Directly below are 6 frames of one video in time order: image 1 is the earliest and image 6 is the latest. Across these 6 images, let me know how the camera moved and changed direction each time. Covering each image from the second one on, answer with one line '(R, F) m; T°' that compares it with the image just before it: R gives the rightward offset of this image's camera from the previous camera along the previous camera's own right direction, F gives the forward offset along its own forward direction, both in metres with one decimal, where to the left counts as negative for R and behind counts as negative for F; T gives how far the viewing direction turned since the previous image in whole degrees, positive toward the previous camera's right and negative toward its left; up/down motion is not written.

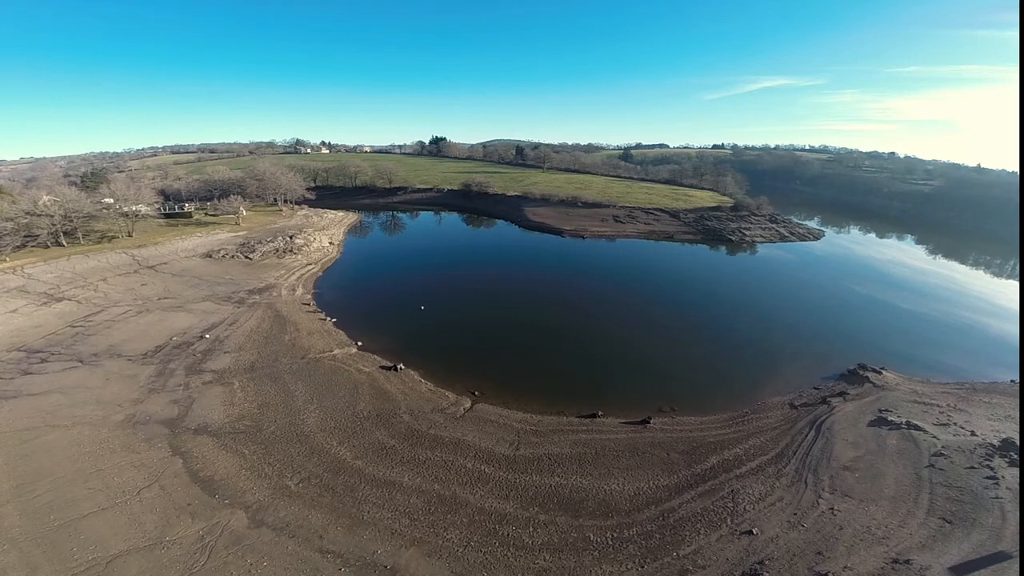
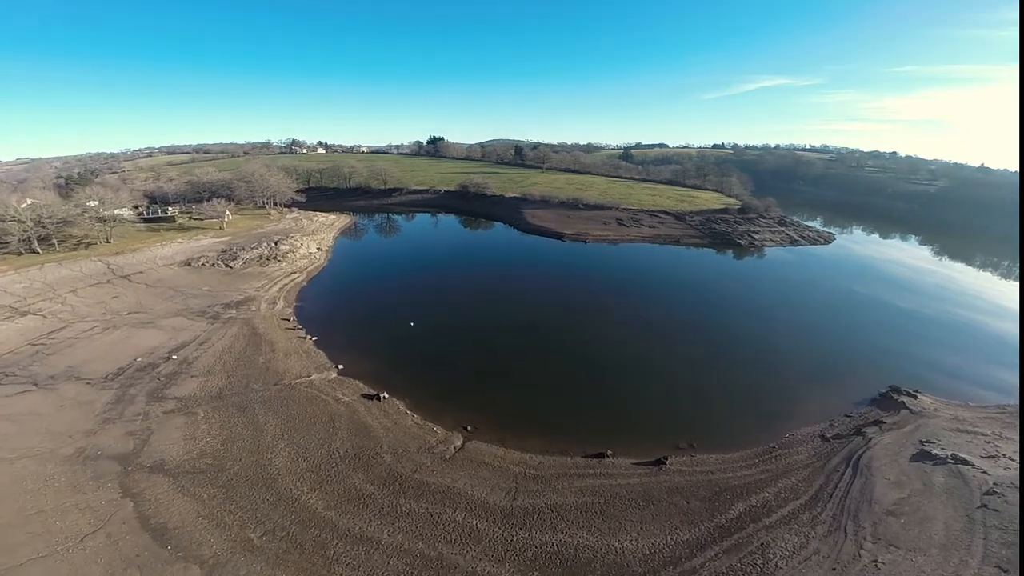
(+0.1, +2.6) m; 0°
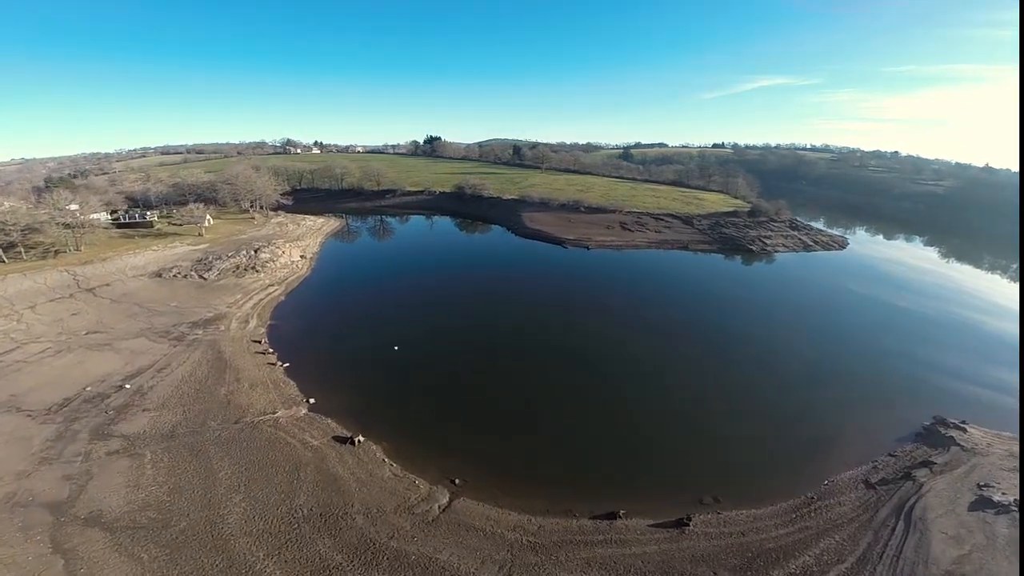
(+0.2, +2.9) m; 0°
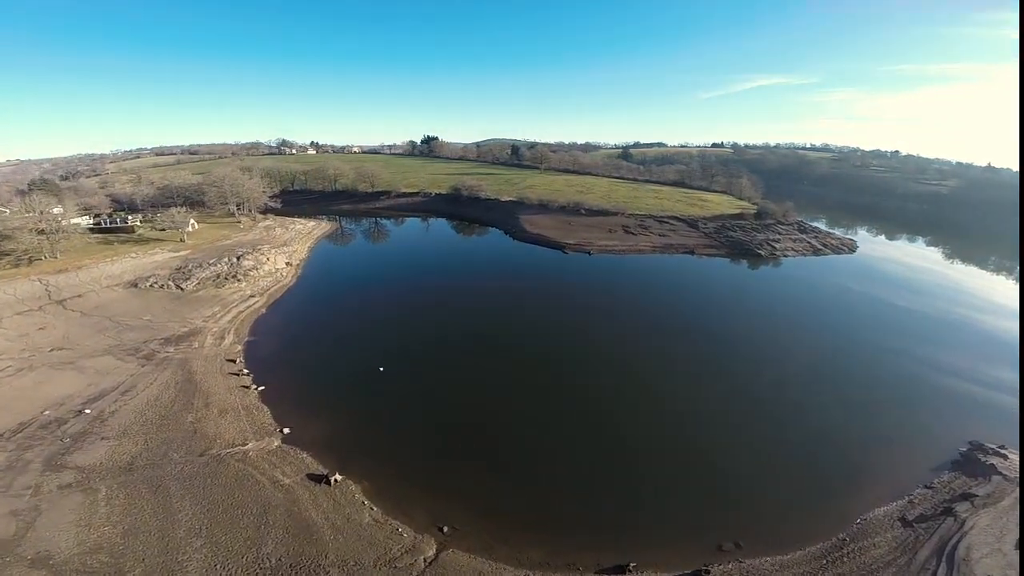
(+0.1, +2.0) m; 0°
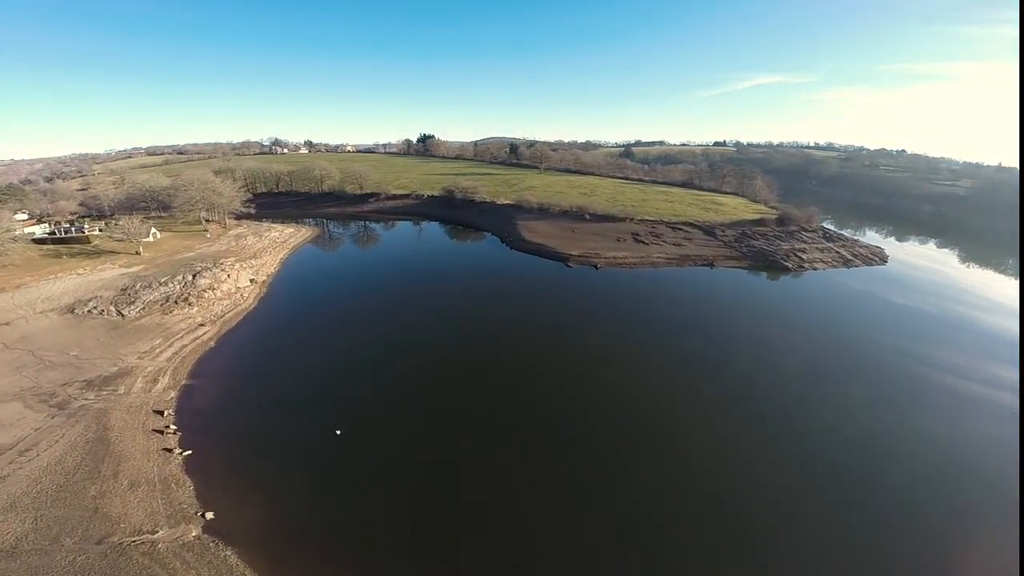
(+0.2, +4.8) m; 0°
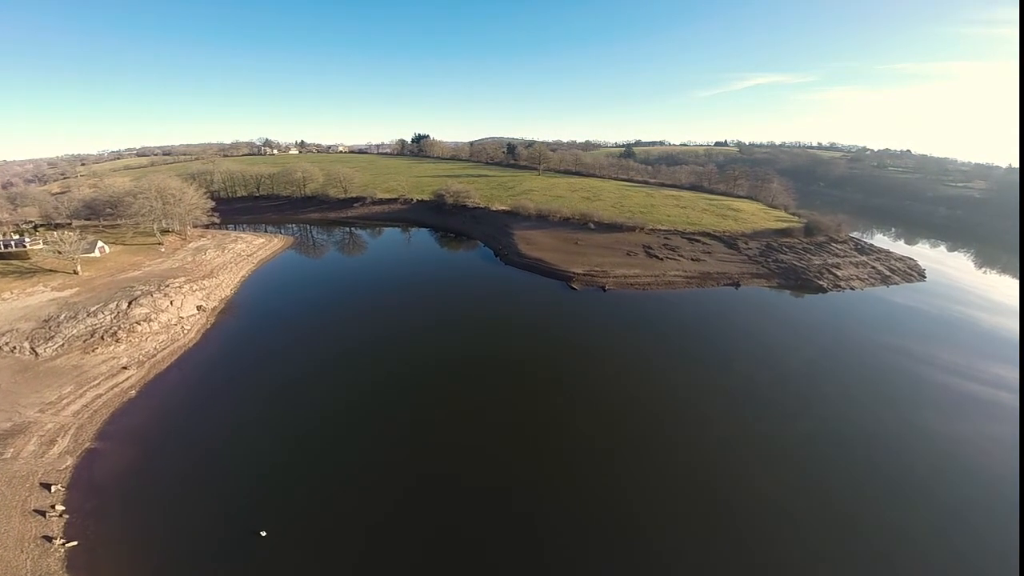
(+0.3, +5.0) m; 0°
